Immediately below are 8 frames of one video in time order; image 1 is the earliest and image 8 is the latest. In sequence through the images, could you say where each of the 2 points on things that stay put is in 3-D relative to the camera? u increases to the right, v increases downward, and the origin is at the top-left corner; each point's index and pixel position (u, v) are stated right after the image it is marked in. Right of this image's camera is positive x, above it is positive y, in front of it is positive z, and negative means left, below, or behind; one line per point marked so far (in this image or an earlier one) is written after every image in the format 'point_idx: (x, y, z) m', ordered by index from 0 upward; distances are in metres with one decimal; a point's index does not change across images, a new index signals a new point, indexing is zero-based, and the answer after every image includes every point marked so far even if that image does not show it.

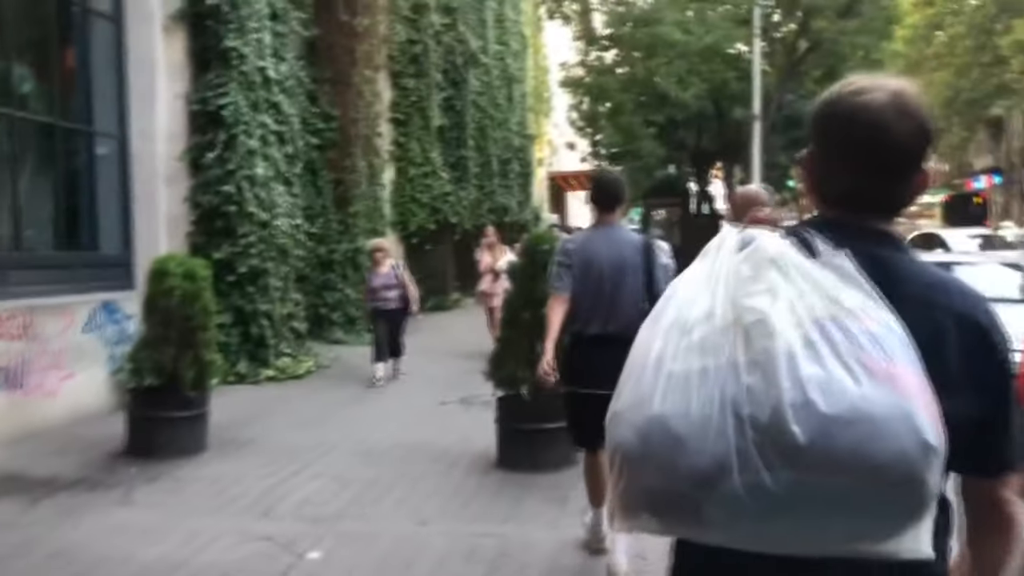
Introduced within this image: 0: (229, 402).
0: (-3.6, -1.5, +12.0) m
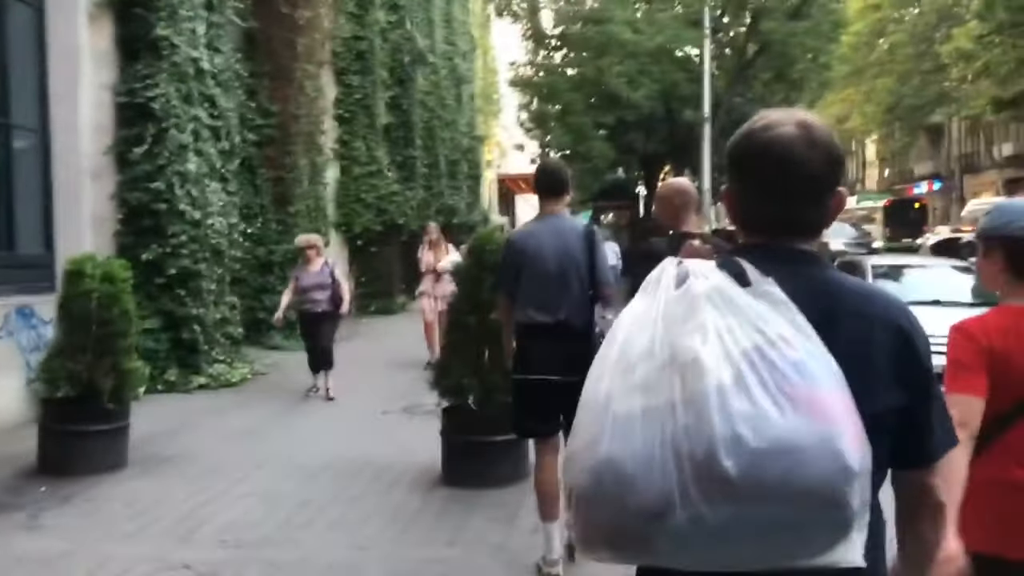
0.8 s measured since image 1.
0: (-4.3, -1.5, +11.3) m
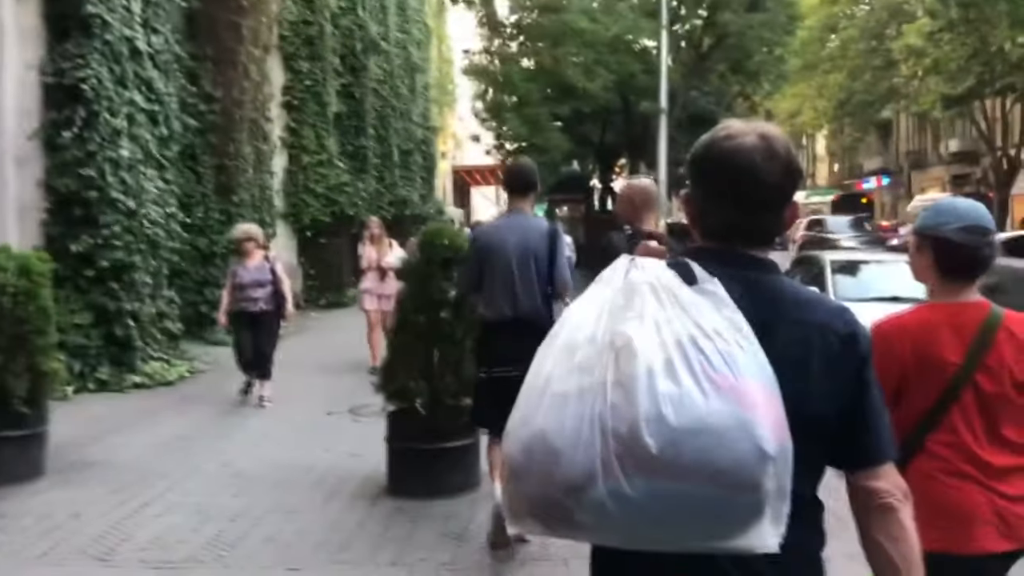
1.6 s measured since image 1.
0: (-4.8, -1.4, +10.6) m
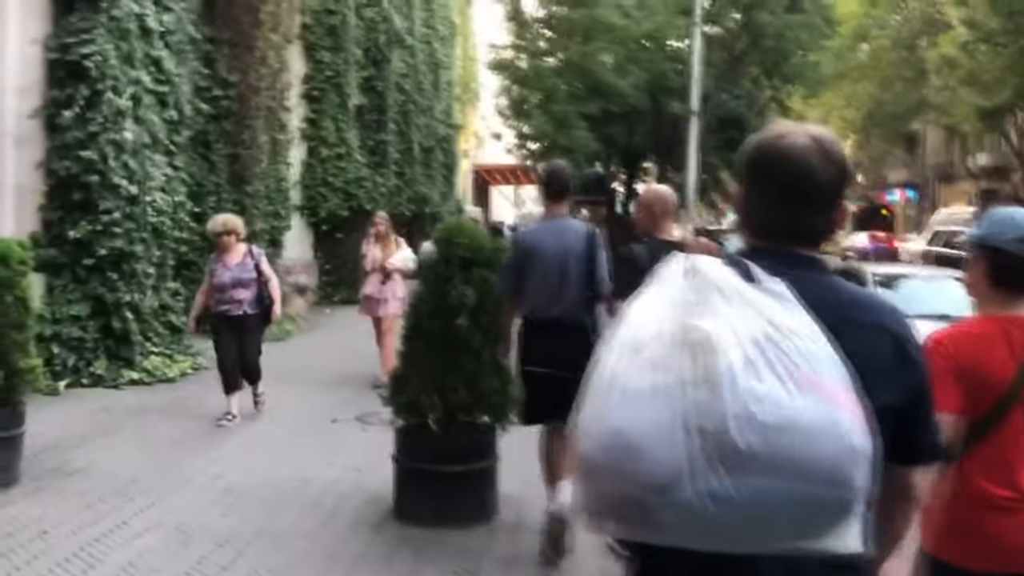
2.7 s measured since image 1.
0: (-4.6, -1.3, +9.9) m
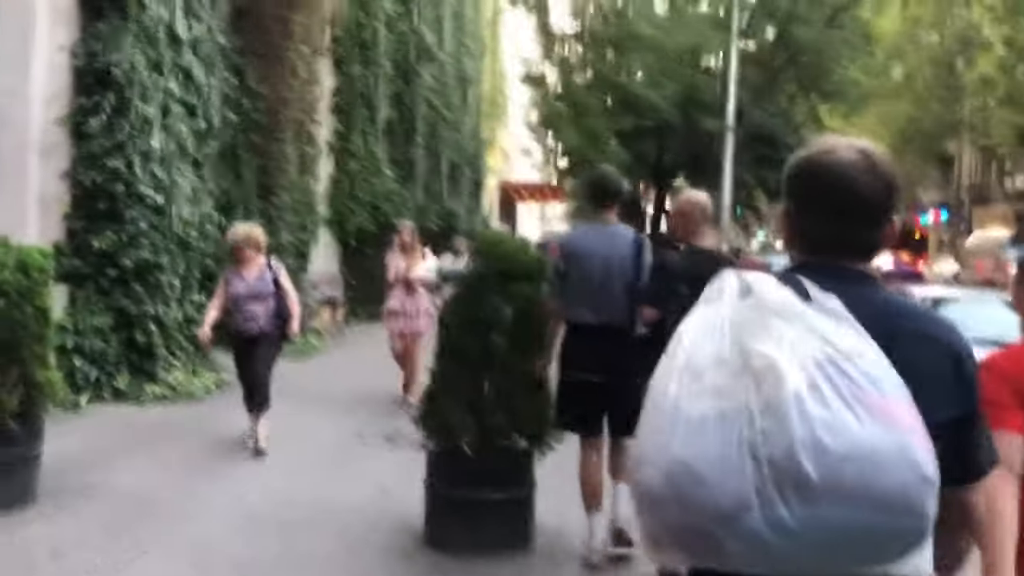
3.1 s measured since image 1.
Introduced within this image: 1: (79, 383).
0: (-4.3, -1.4, +9.6) m
1: (-5.1, -1.1, +11.3) m
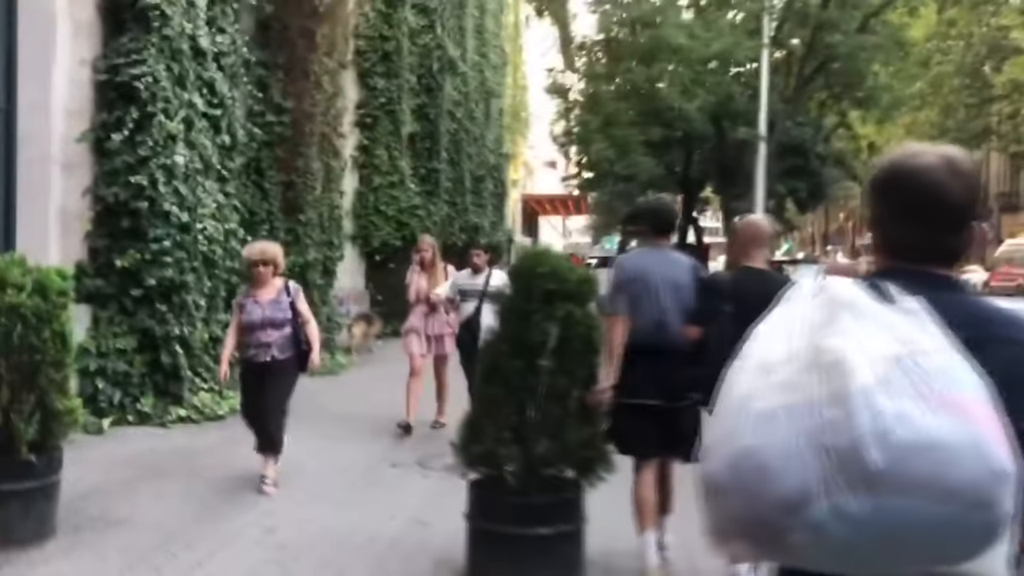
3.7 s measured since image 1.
0: (-3.9, -1.6, +9.2) m
1: (-4.7, -1.3, +11.0) m
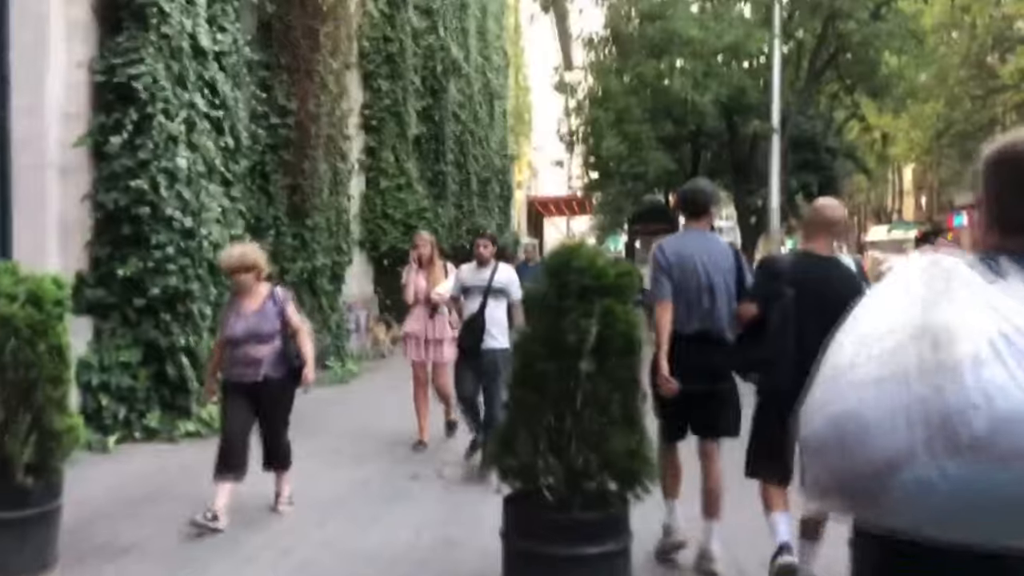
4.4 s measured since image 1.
0: (-3.6, -1.7, +8.8) m
1: (-4.4, -1.5, +10.5) m
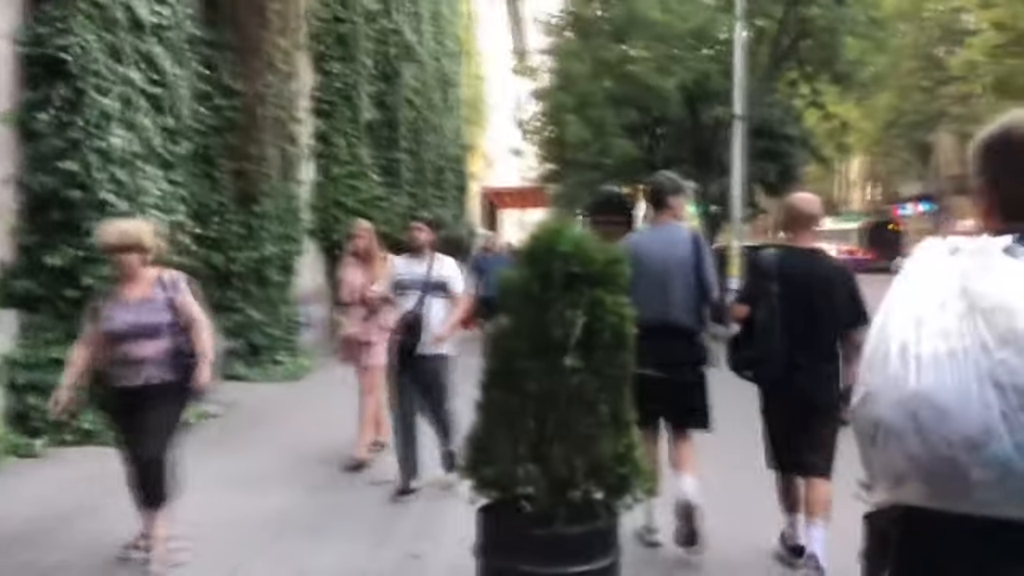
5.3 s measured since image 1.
0: (-3.9, -1.6, +8.0) m
1: (-4.8, -1.4, +9.7) m
